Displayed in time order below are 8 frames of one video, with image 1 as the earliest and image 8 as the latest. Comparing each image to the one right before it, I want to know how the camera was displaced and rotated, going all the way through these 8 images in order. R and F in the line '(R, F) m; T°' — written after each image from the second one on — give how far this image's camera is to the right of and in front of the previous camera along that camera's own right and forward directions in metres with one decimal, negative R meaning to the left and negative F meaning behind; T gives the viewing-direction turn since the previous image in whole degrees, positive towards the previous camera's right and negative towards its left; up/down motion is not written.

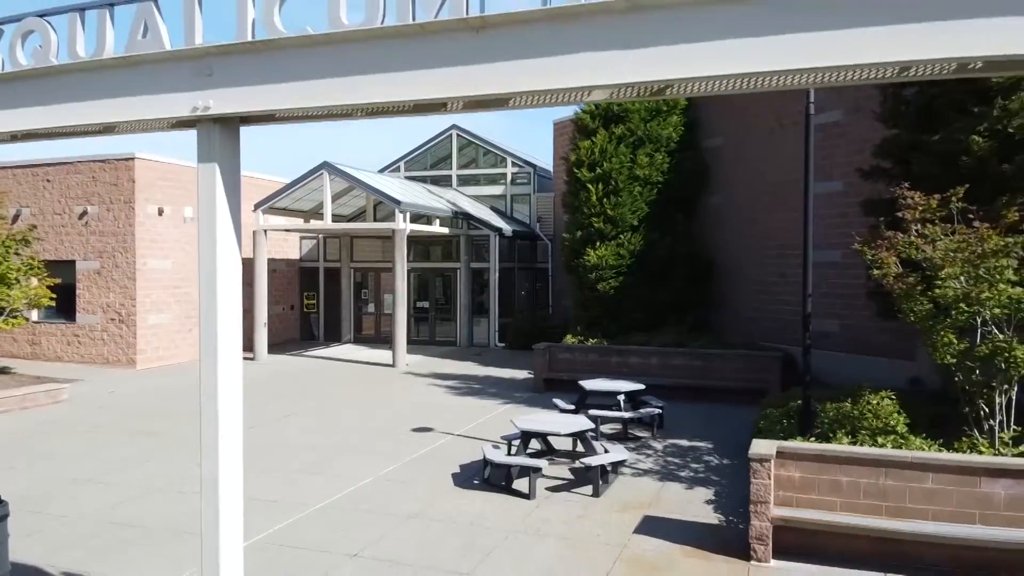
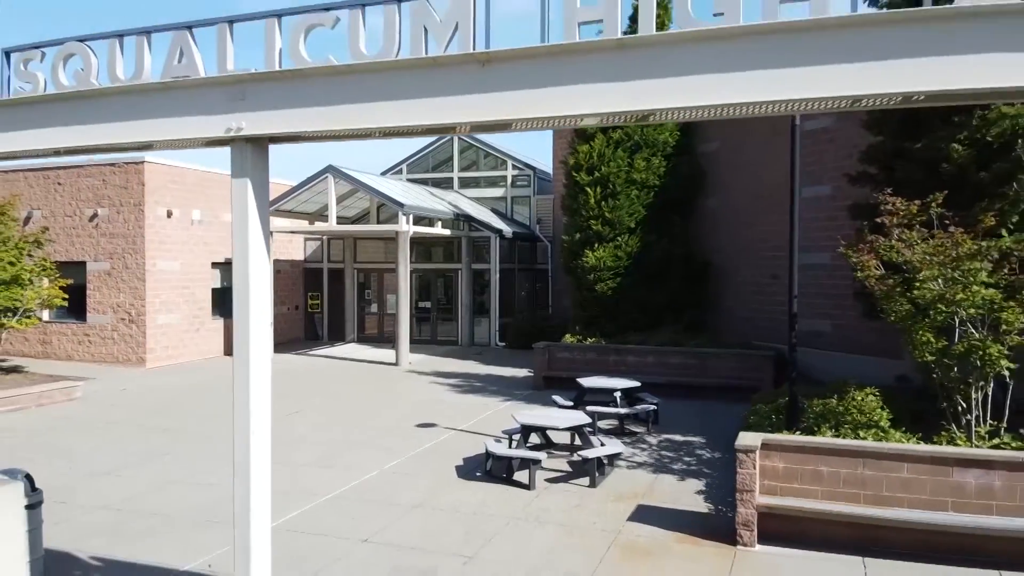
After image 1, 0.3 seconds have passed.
(0.0, -0.4) m; 0°
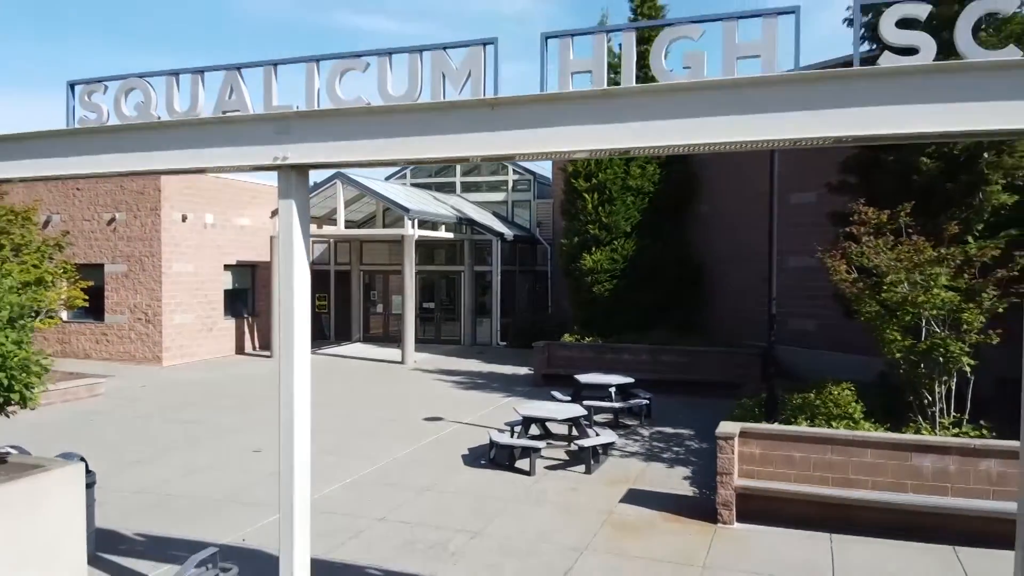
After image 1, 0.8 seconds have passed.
(0.0, -0.7) m; 0°
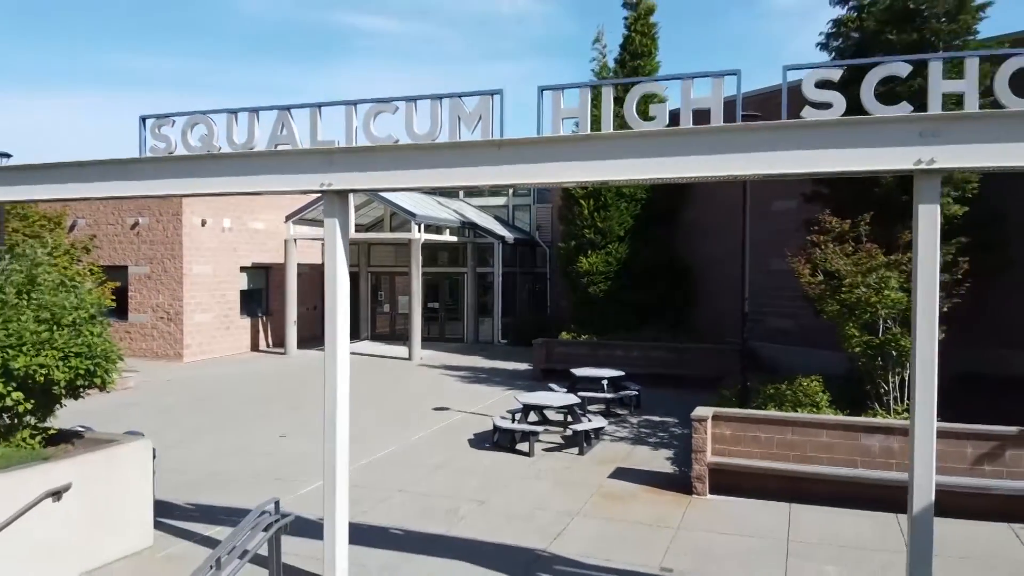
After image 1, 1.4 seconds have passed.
(0.0, -1.1) m; 0°
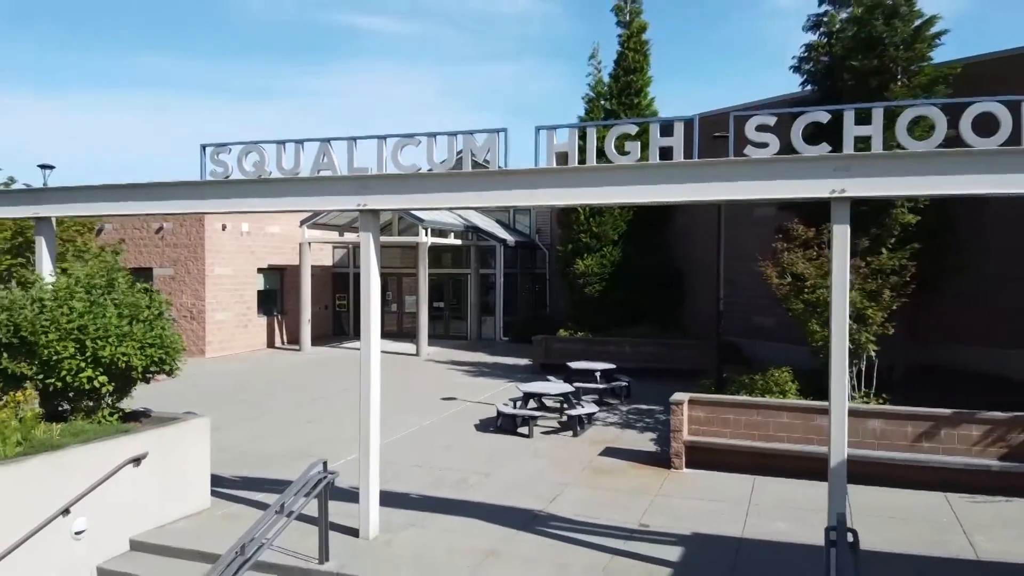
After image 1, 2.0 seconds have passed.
(0.0, -1.3) m; 0°
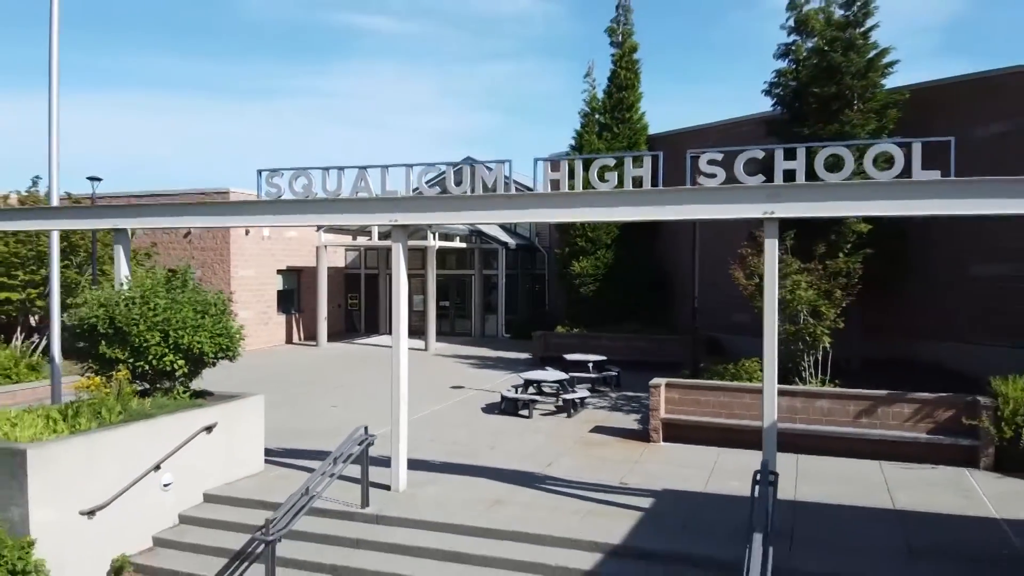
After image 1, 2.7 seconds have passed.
(0.0, -1.7) m; 0°
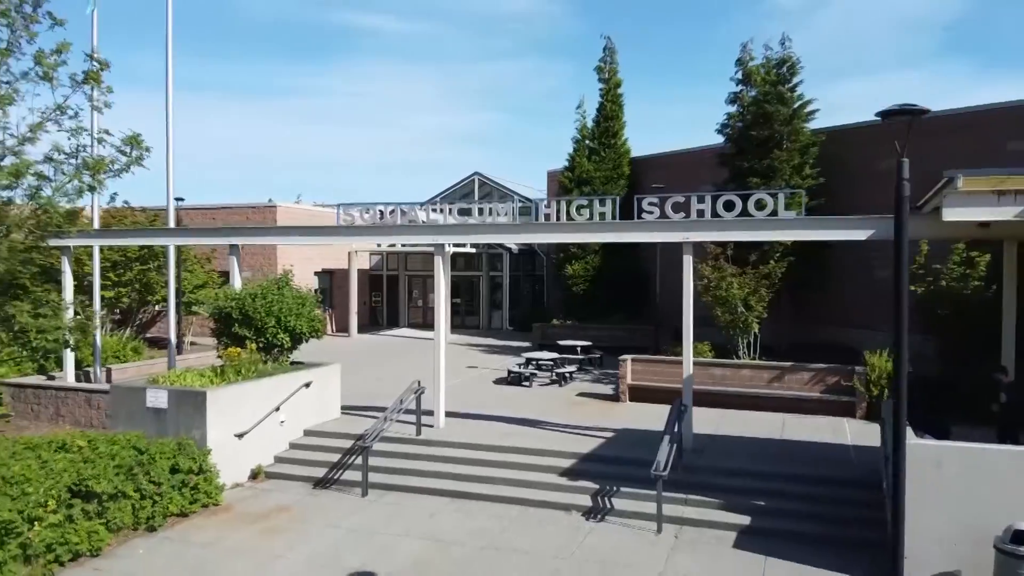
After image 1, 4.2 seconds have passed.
(0.0, -3.9) m; 0°
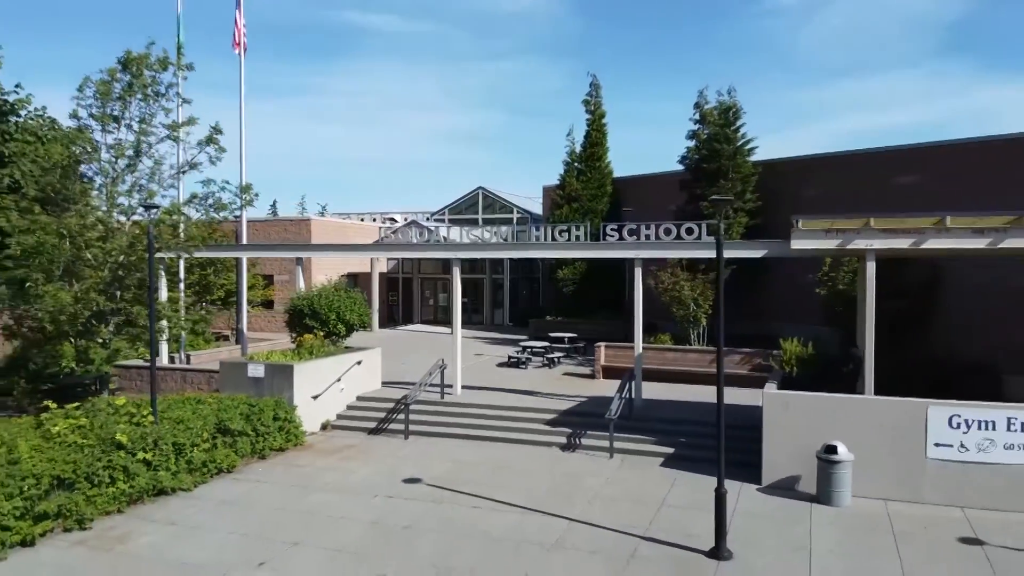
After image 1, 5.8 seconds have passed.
(0.0, -4.5) m; 0°
